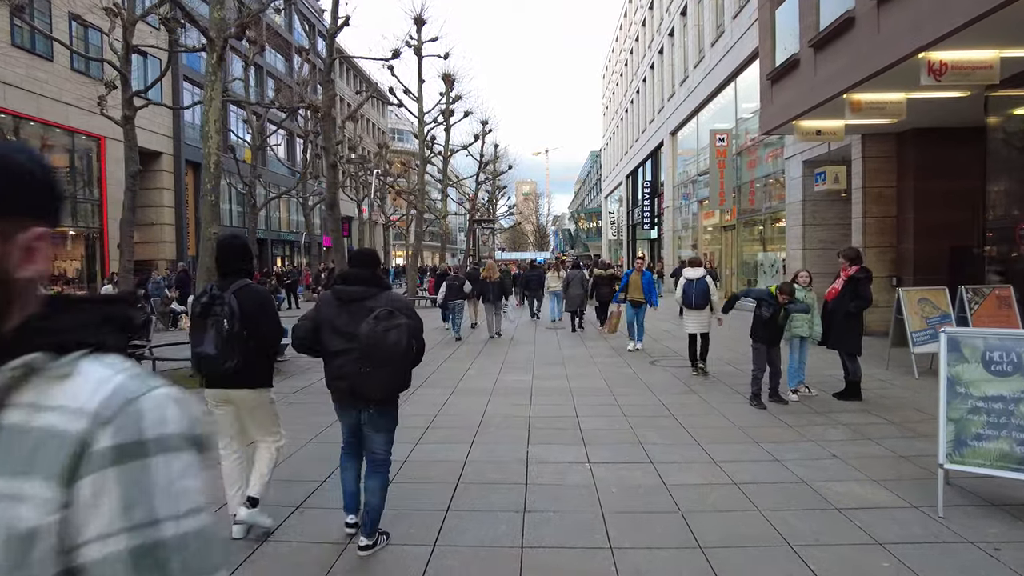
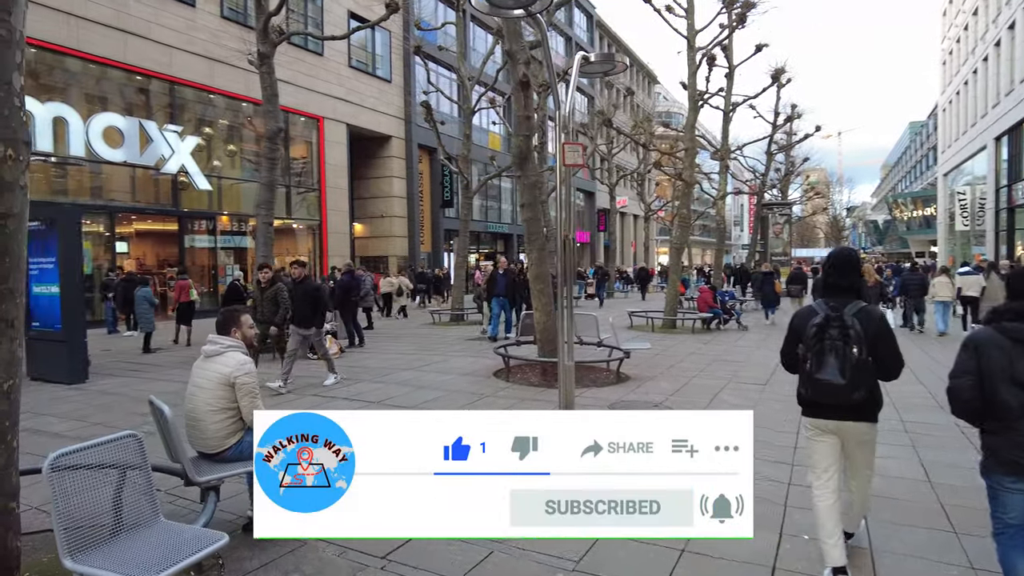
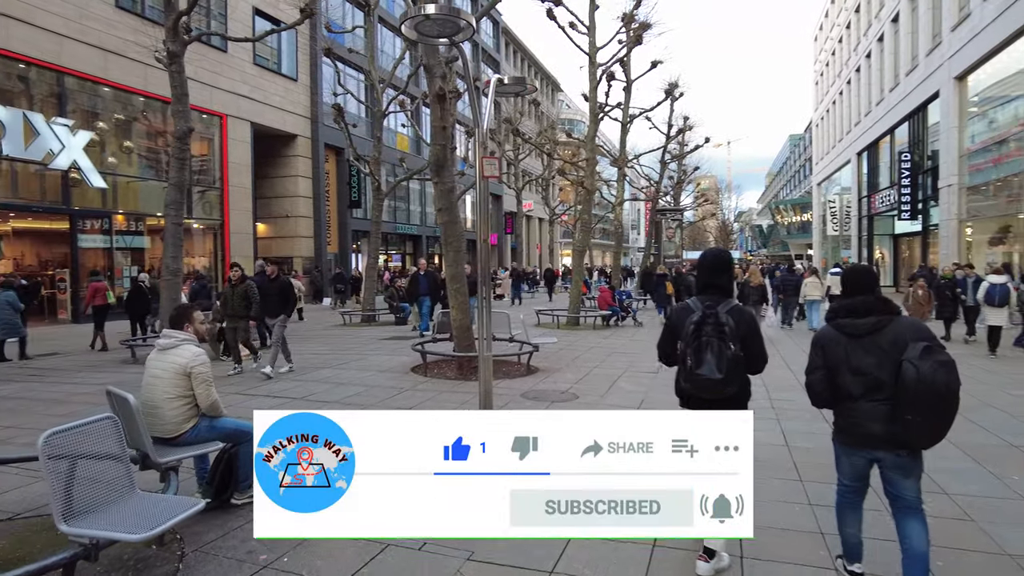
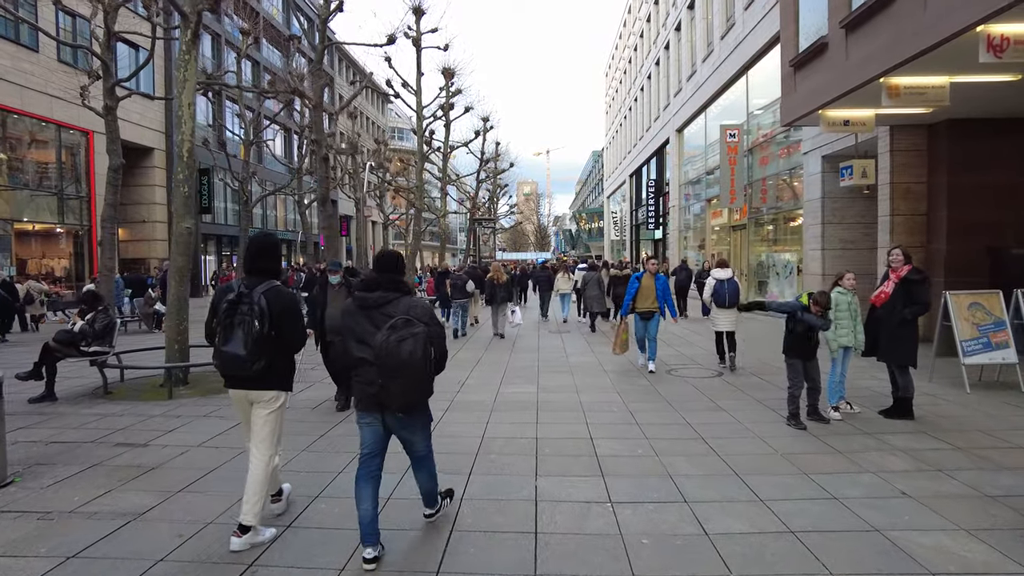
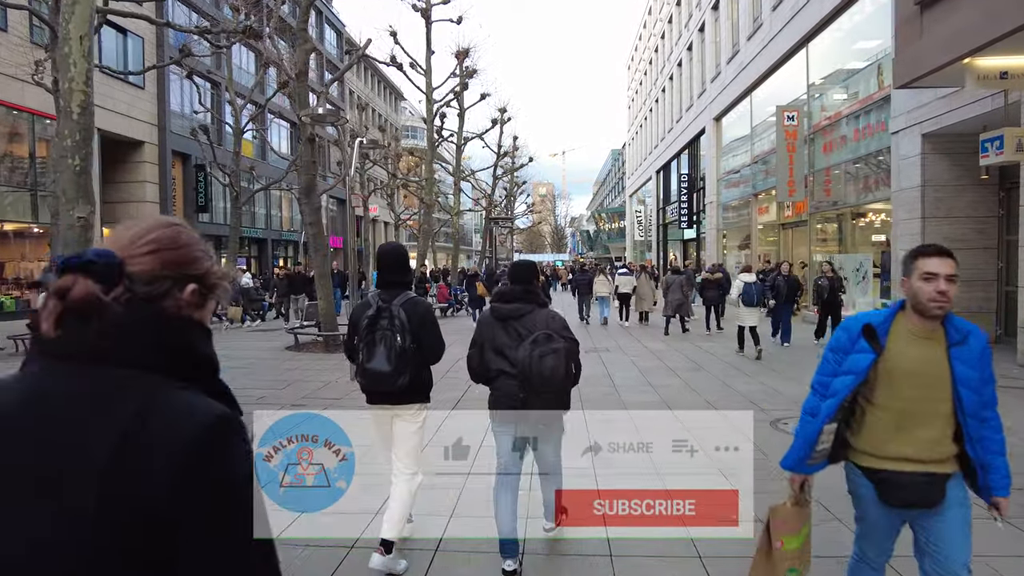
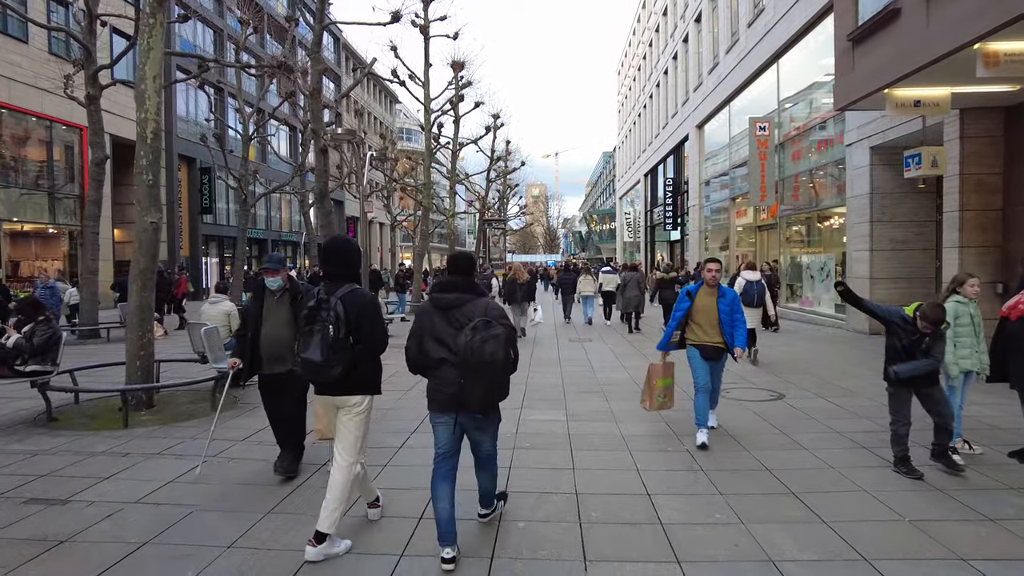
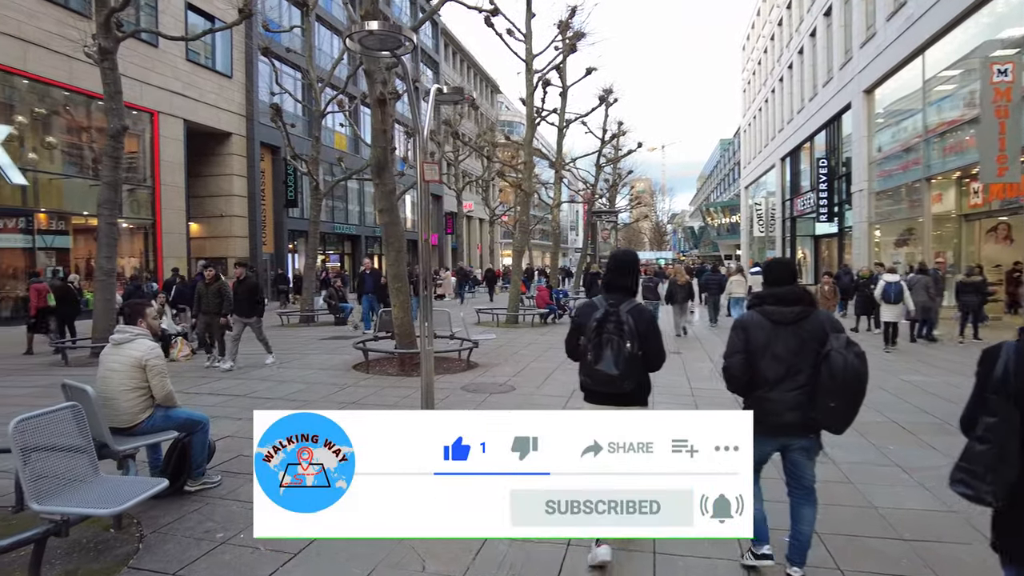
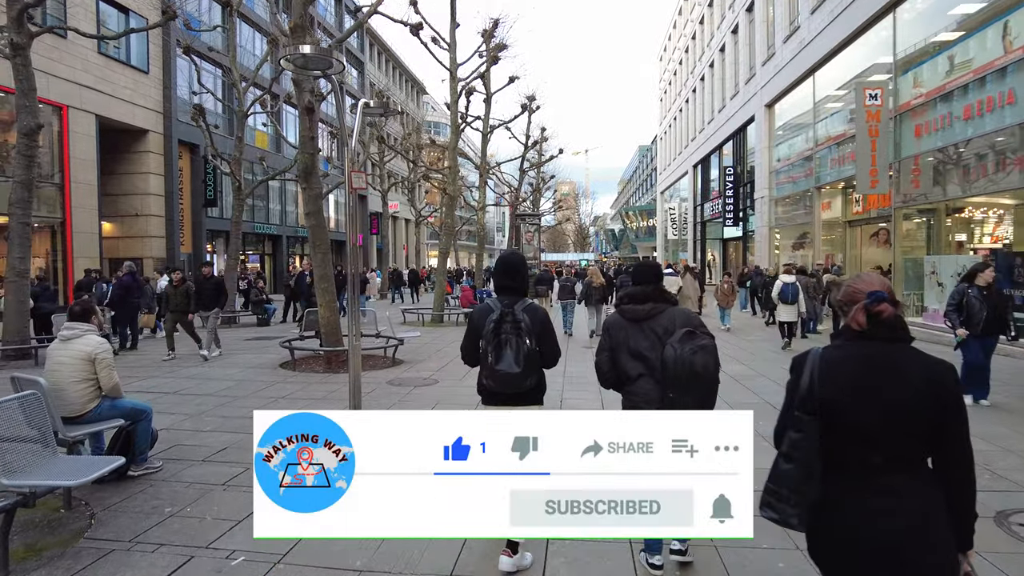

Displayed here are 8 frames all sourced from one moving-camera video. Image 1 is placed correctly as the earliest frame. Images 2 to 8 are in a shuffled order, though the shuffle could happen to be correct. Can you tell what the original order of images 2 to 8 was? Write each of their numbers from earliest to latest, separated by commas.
4, 6, 5, 8, 7, 3, 2
